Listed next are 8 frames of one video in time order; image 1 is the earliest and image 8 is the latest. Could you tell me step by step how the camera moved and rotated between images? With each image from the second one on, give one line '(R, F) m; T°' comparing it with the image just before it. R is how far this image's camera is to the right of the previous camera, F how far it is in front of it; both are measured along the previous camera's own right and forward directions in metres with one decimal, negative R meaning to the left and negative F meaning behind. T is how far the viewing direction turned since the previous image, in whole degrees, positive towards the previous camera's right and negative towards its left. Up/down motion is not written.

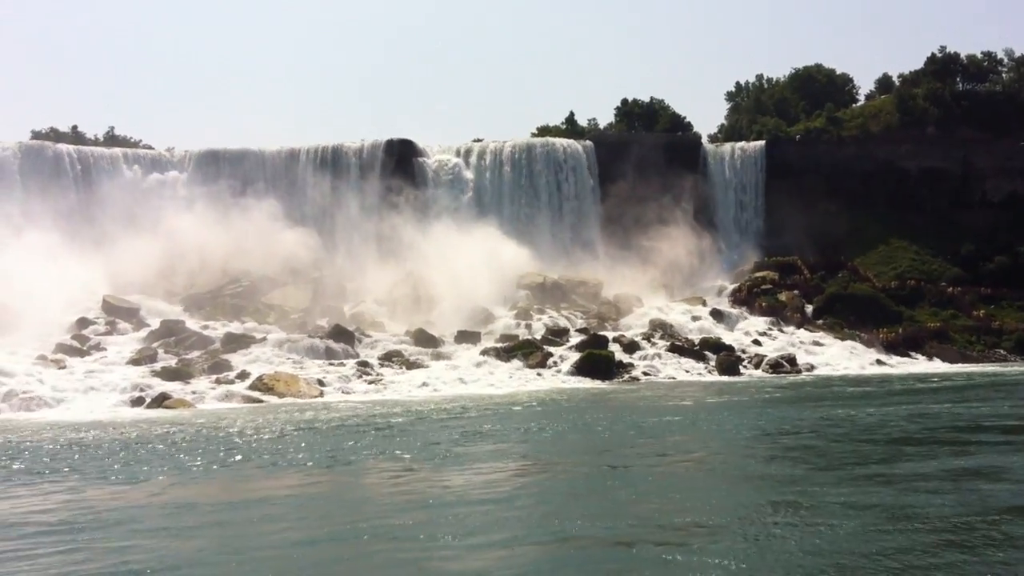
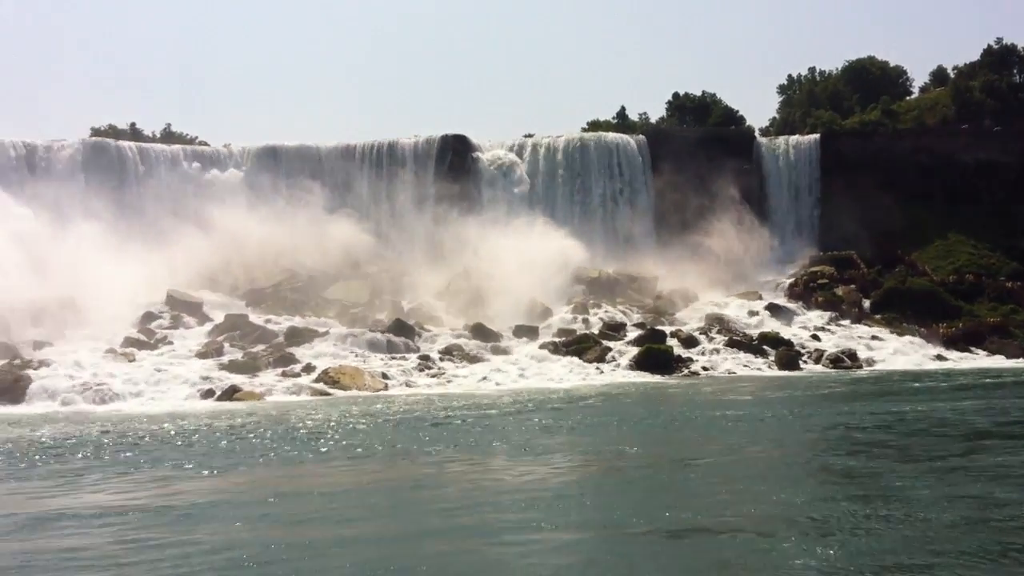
(-0.3, -0.1) m; -2°
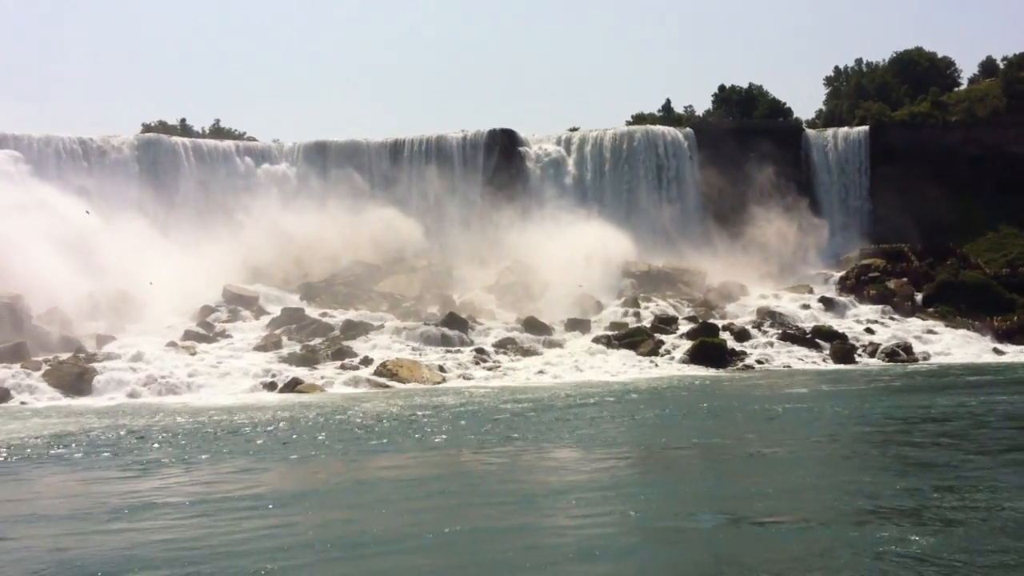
(-0.4, -0.1) m; -2°
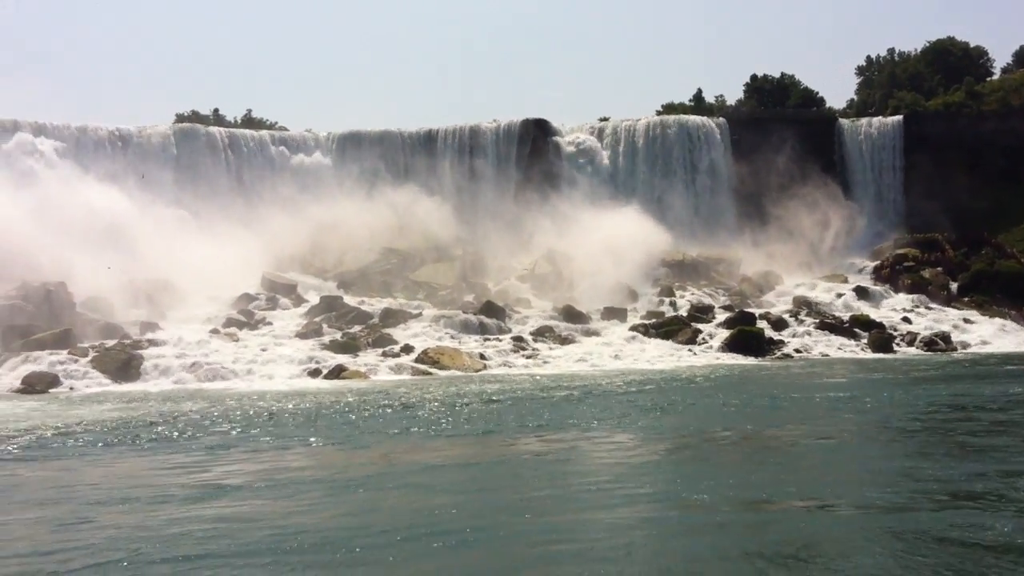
(-0.3, -0.1) m; -1°
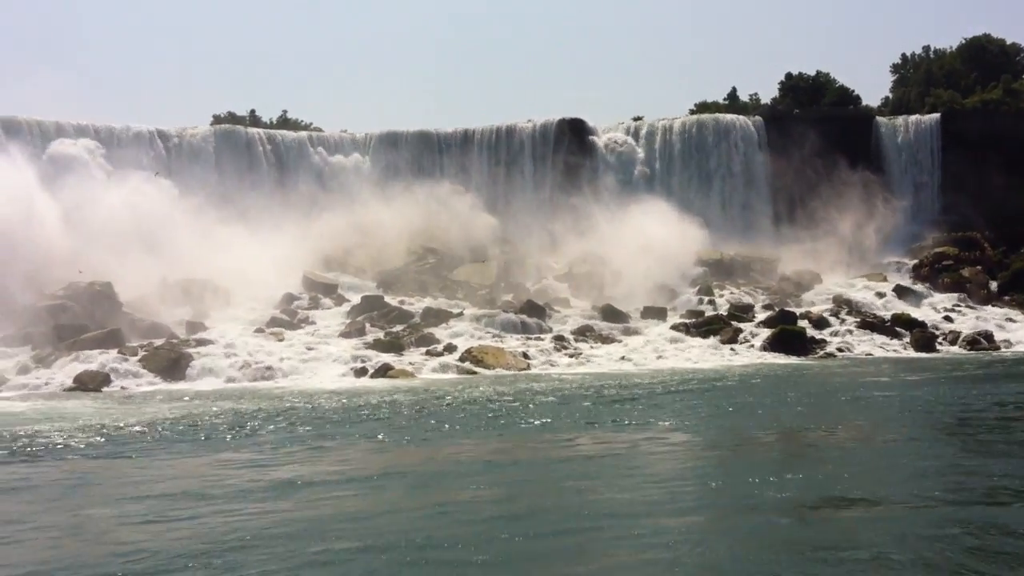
(-0.3, -0.1) m; -1°
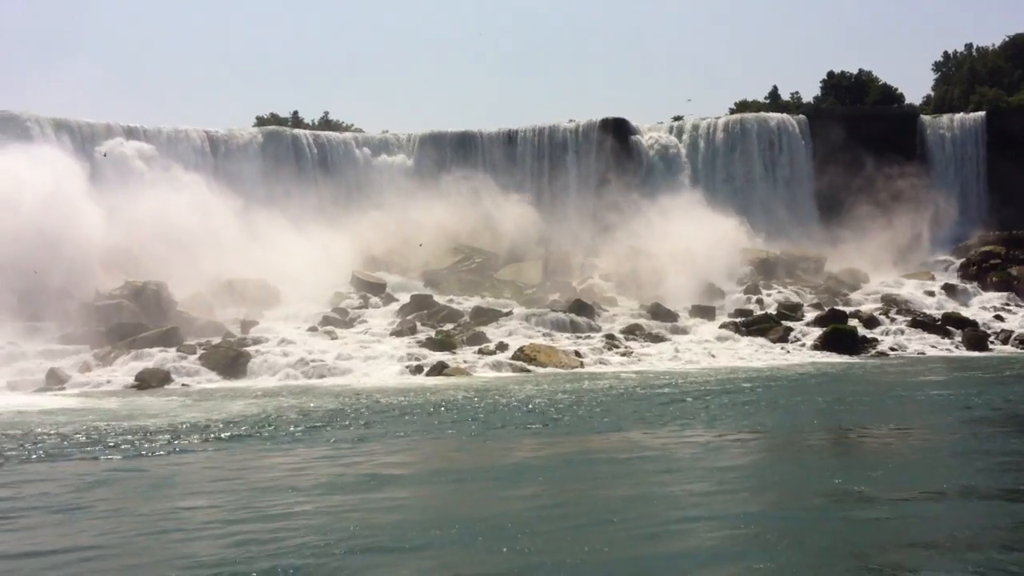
(-0.4, -0.1) m; -1°
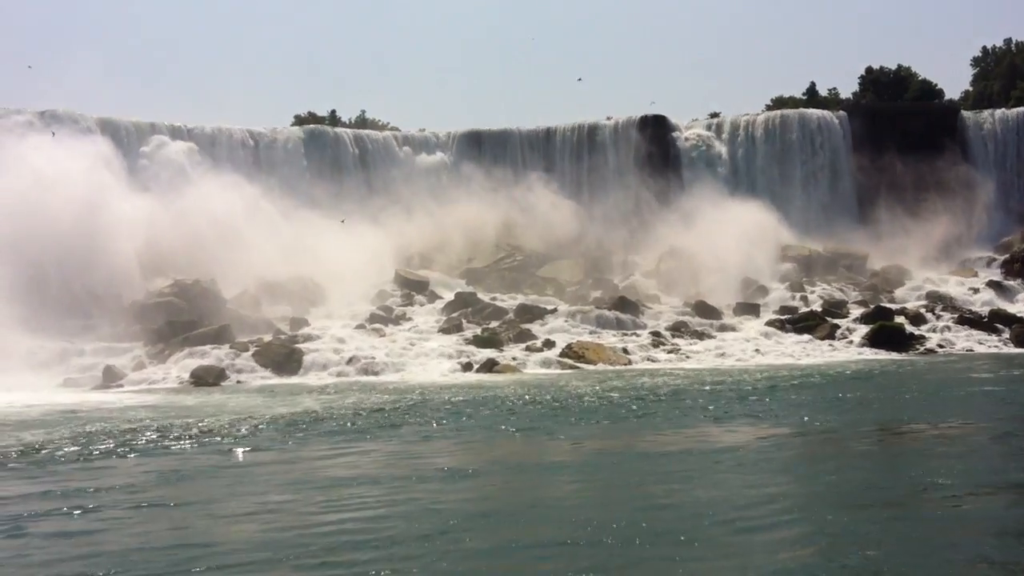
(-0.4, -0.1) m; -1°
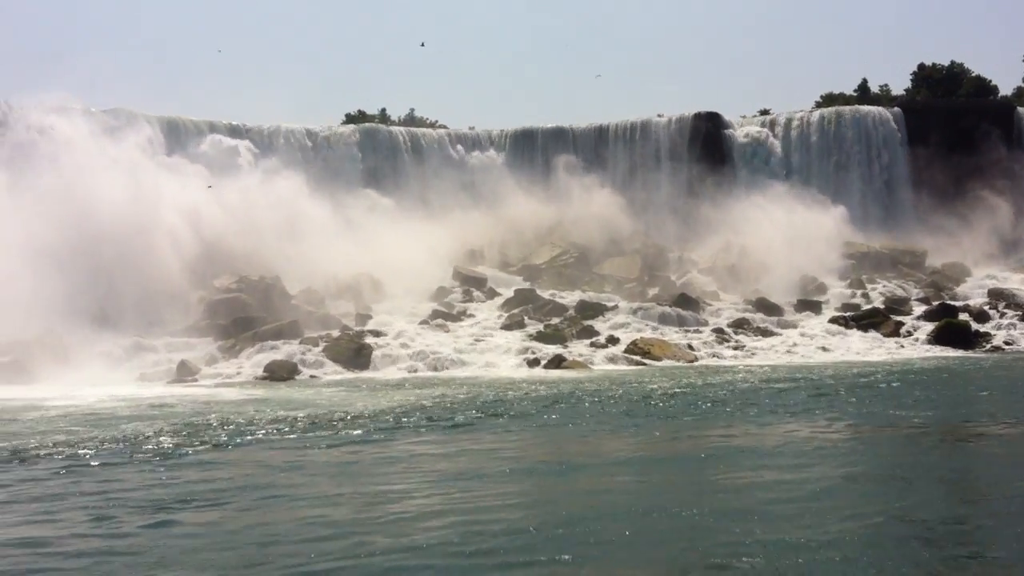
(-0.6, -0.1) m; -2°
